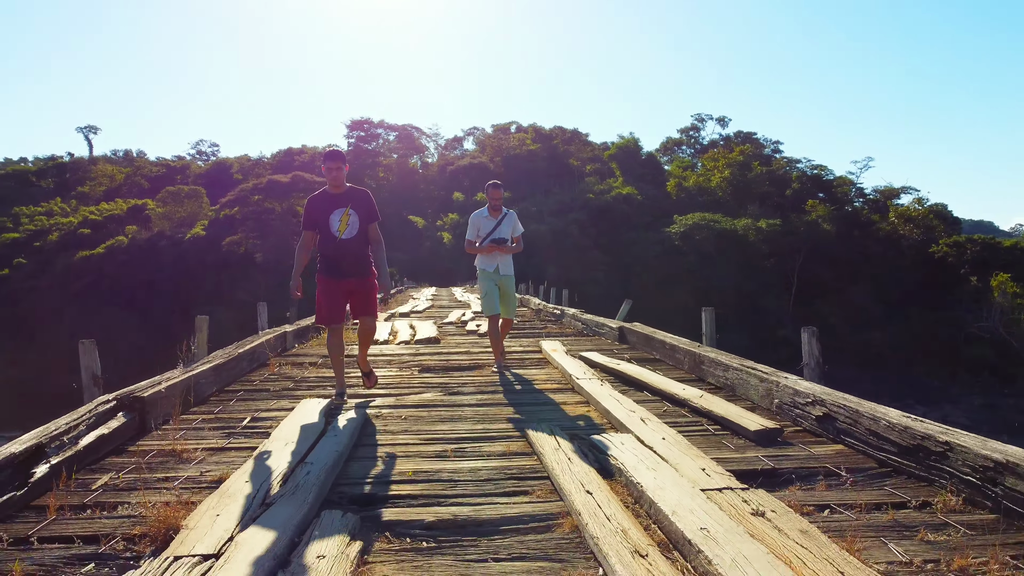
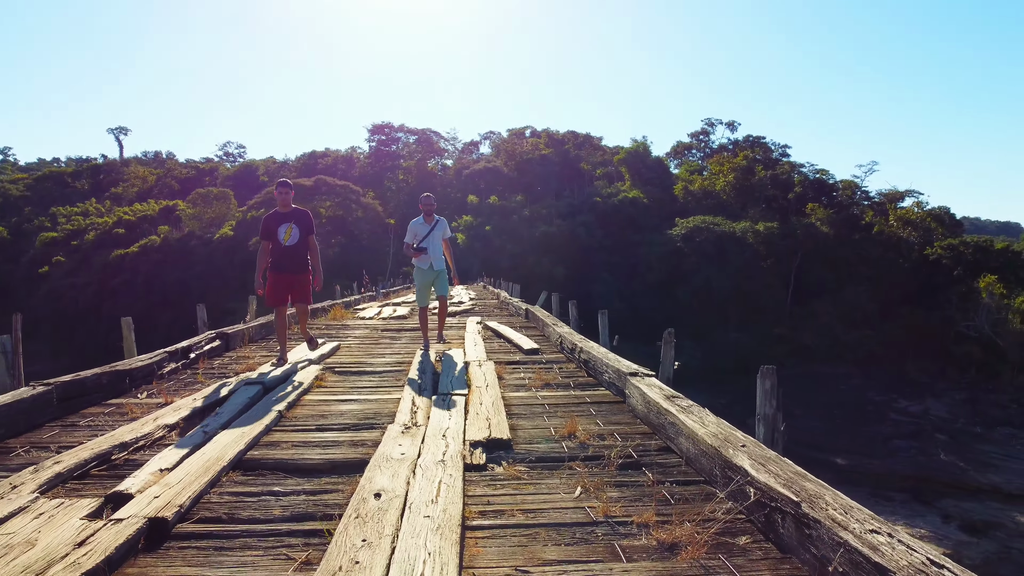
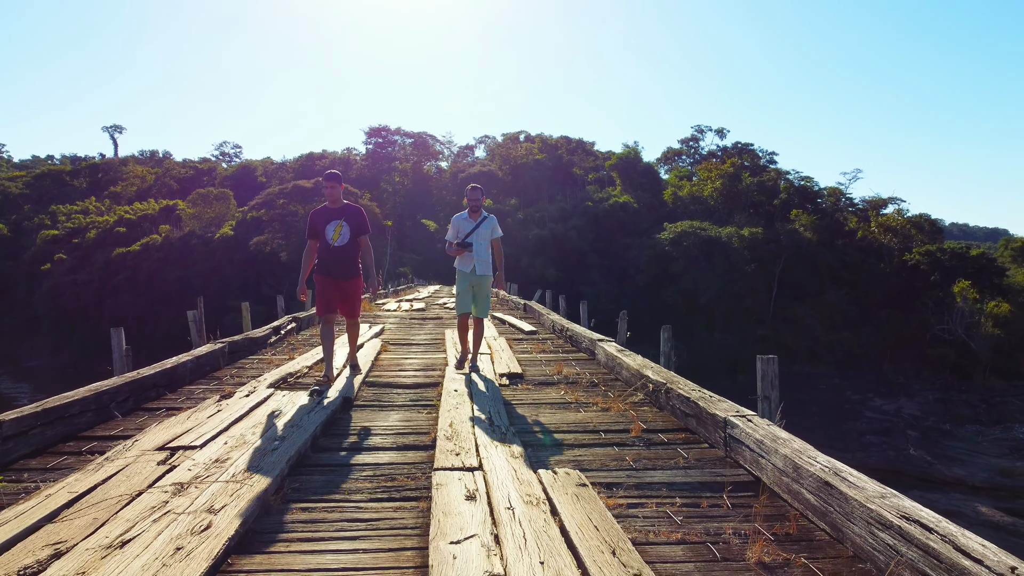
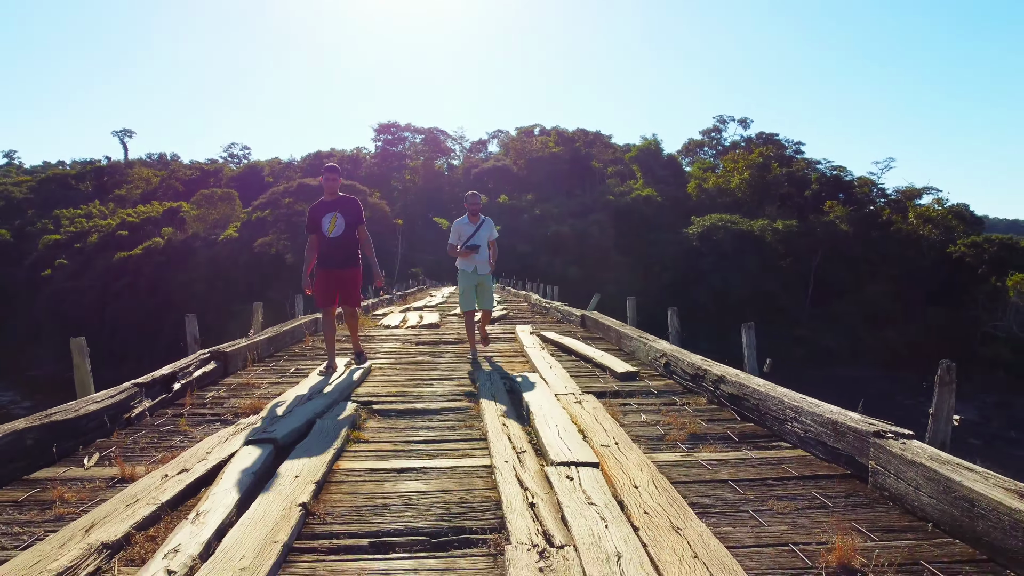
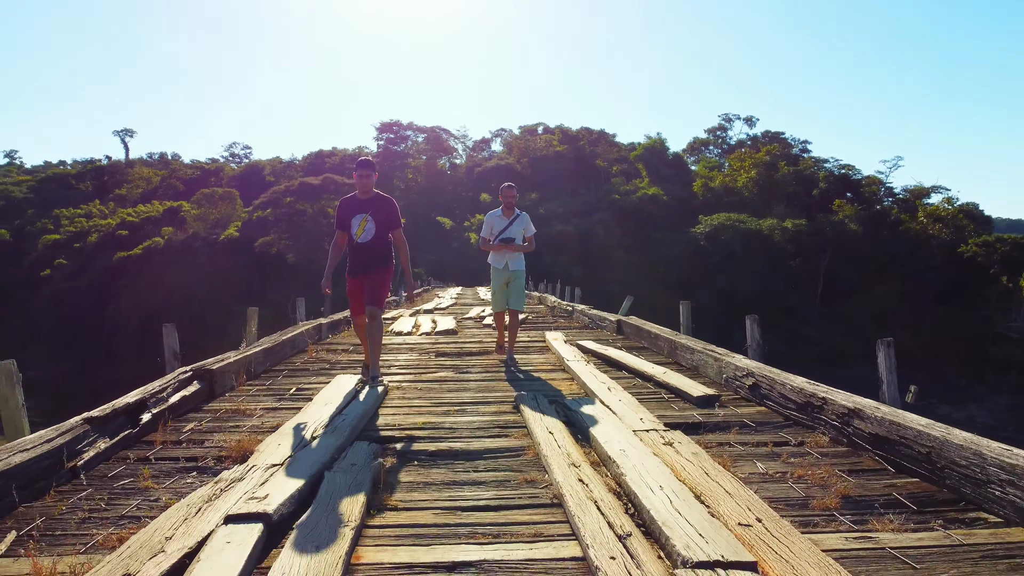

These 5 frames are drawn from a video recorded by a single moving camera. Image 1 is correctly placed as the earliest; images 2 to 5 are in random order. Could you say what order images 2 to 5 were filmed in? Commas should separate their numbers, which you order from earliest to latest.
5, 4, 2, 3
